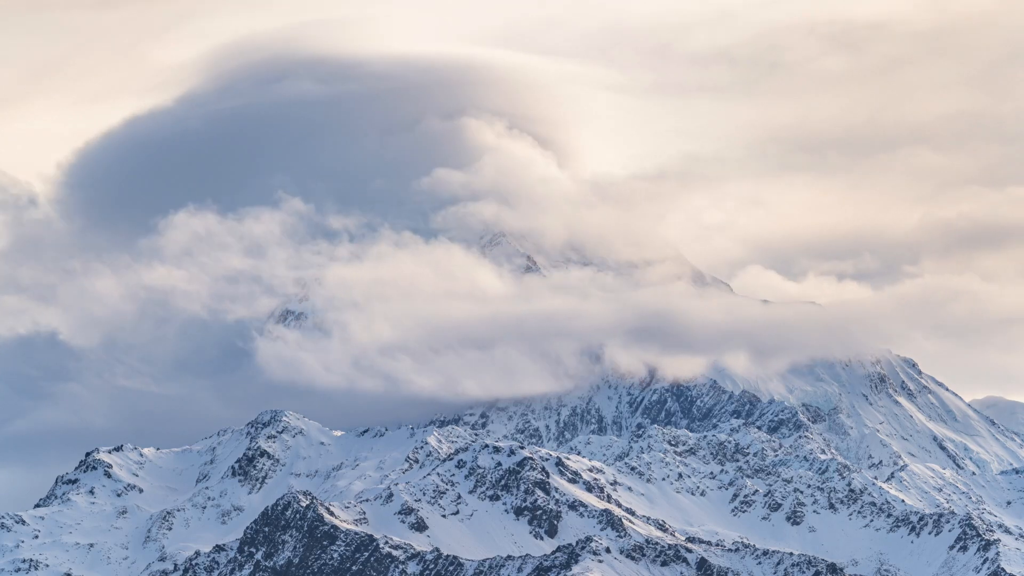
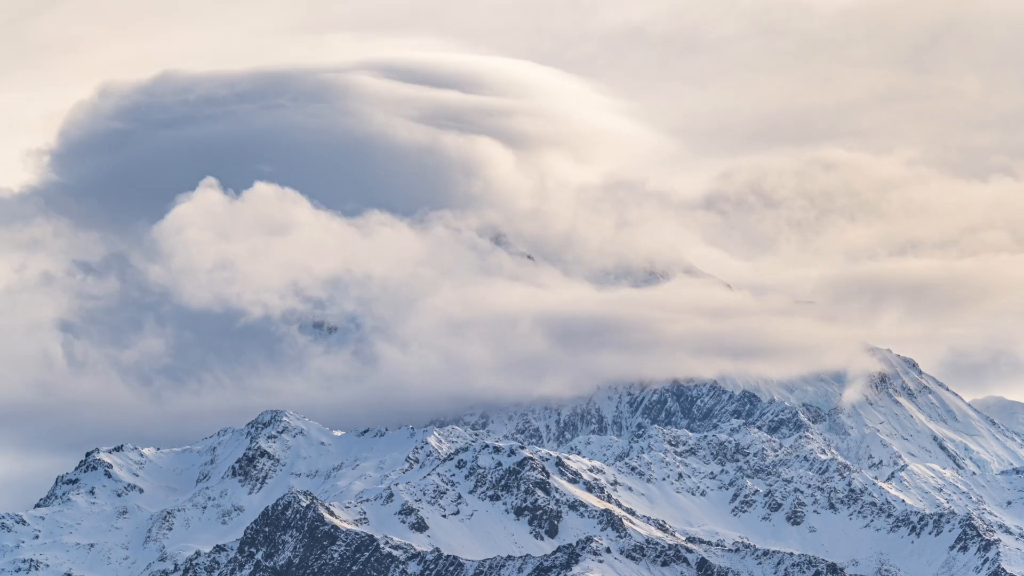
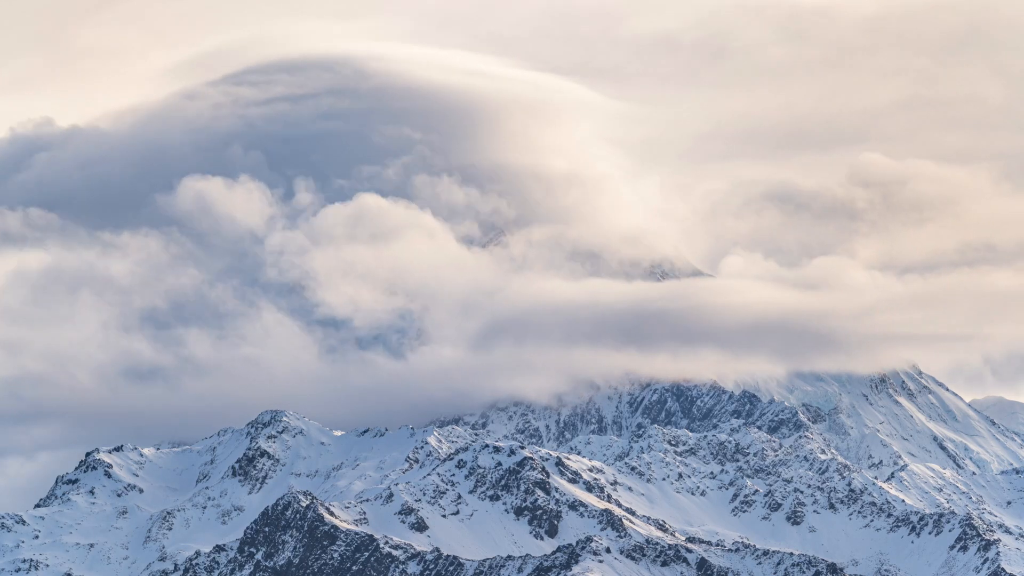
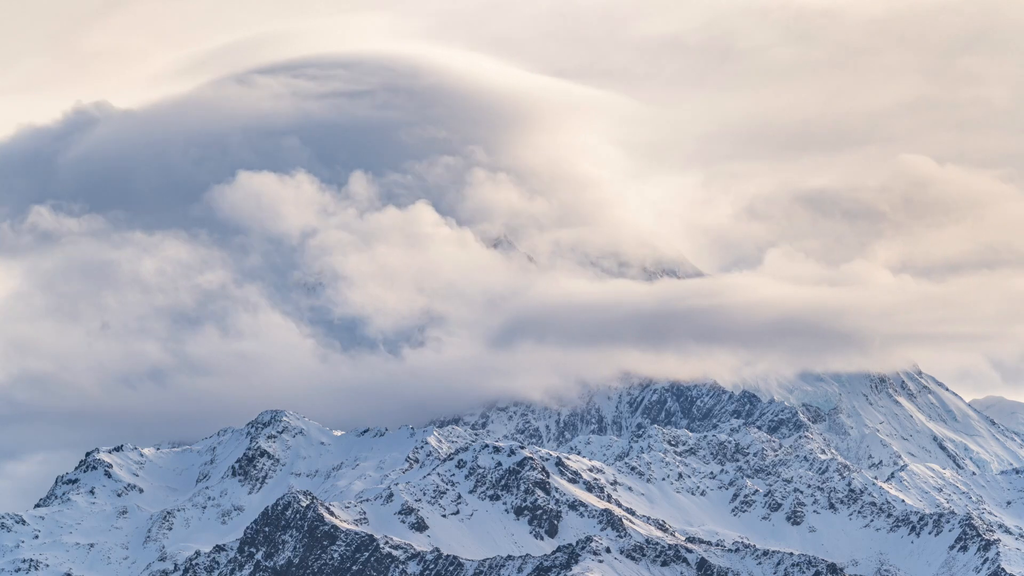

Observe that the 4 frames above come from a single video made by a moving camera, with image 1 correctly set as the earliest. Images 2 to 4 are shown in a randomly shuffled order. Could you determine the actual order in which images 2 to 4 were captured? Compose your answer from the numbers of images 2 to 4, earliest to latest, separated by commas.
4, 3, 2
